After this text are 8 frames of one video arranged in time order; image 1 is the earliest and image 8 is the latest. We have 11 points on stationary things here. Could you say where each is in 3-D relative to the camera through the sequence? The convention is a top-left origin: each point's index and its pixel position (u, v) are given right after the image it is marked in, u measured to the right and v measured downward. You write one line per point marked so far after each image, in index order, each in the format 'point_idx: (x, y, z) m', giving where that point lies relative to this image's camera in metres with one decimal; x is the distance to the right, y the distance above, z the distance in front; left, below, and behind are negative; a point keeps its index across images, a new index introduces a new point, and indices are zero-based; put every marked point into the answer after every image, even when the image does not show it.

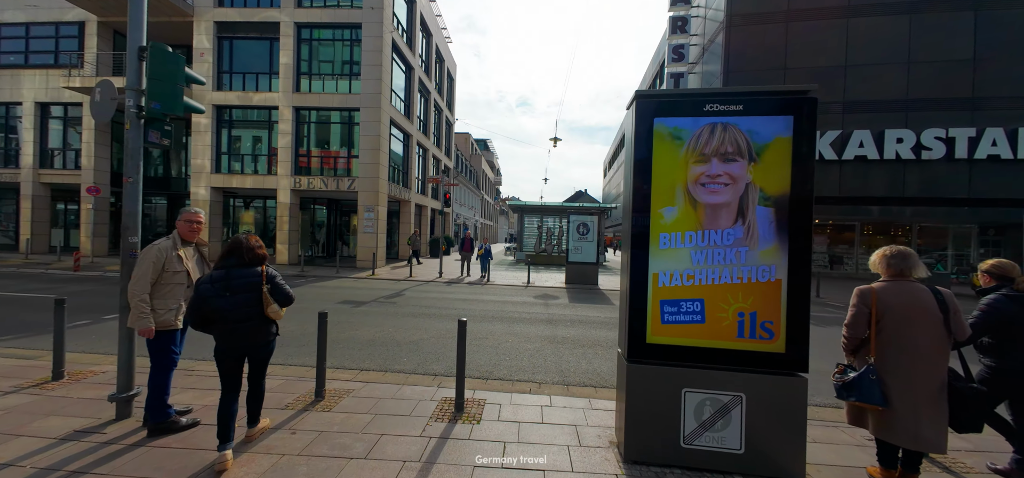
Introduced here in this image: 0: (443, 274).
0: (-3.3, -1.7, +15.7) m
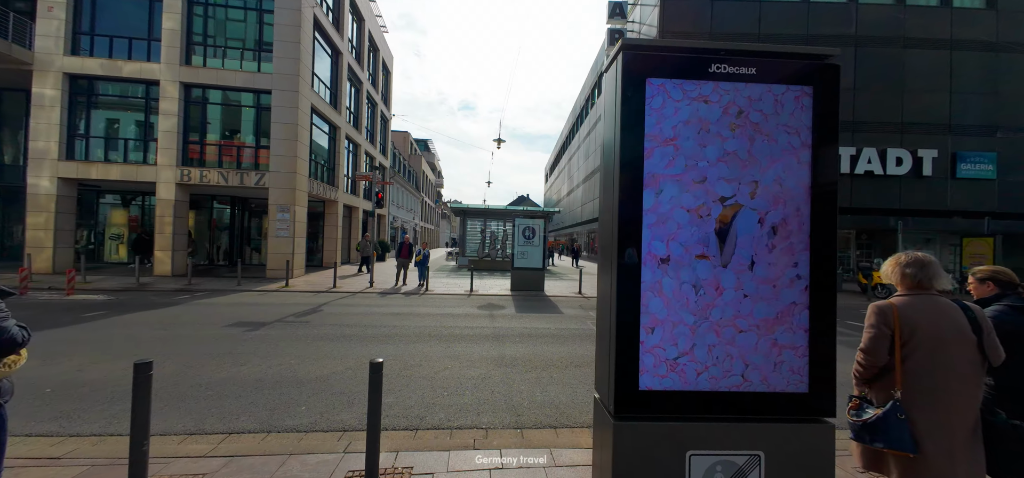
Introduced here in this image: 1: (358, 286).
0: (-5.8, -1.9, +14.0) m
1: (-6.2, -1.9, +13.2) m
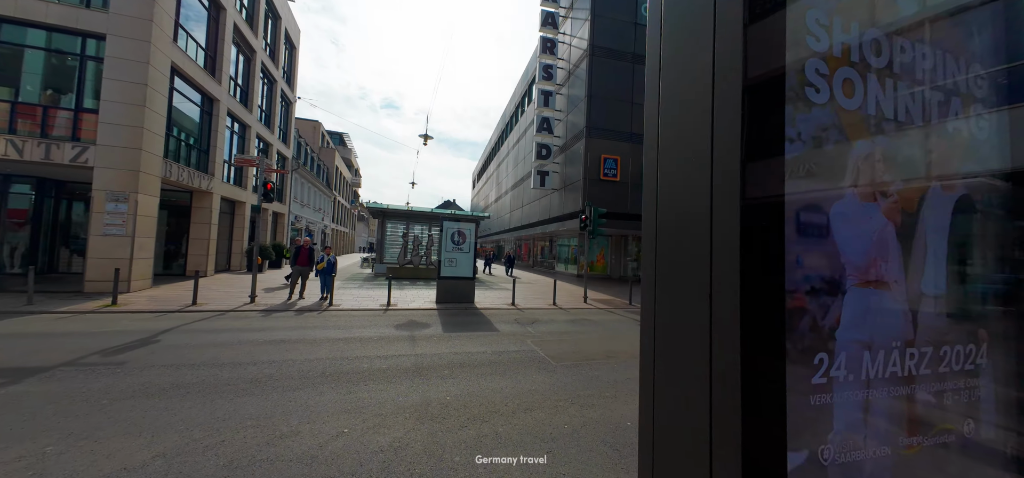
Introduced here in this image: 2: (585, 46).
0: (-8.4, -2.0, +11.0) m
1: (-8.6, -1.9, +10.1) m
2: (+4.4, +11.5, +19.7) m
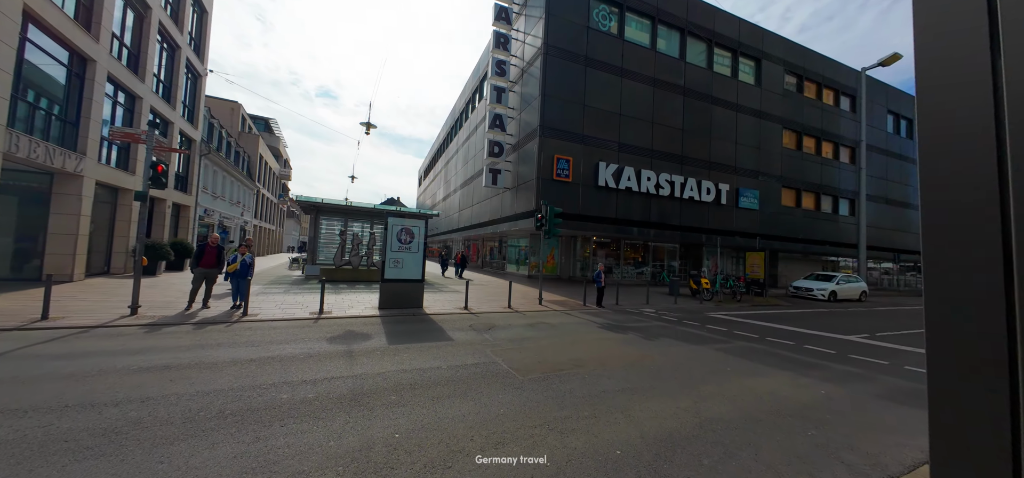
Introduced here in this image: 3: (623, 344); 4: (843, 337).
0: (-9.7, -1.8, +8.8) m
1: (-9.8, -1.8, +7.9) m
2: (+1.6, +11.5, +19.5) m
3: (+2.5, -2.3, +7.4) m
4: (+9.7, -2.9, +9.8) m
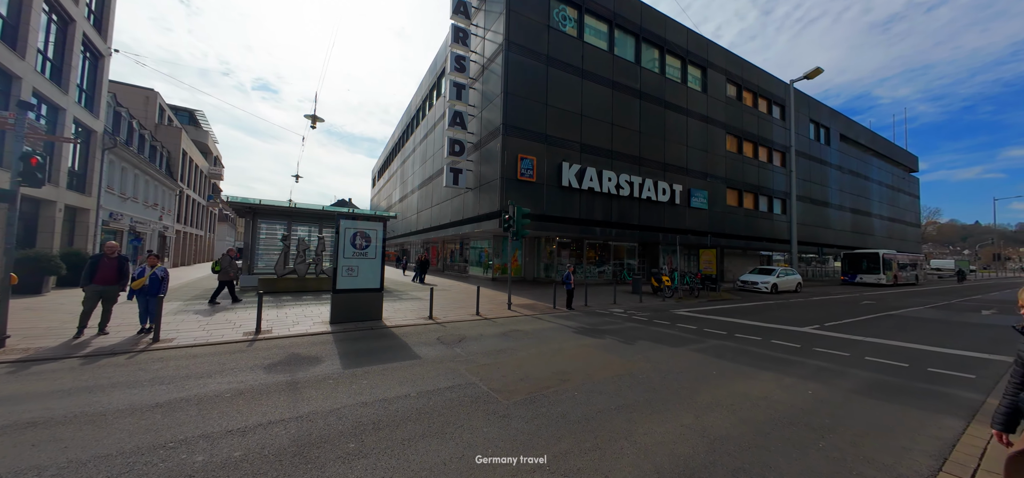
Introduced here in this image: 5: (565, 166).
0: (-10.4, -2.1, +6.9) m
1: (-10.3, -2.1, +6.0) m
2: (-0.7, +11.4, +19.0) m
3: (+1.9, -2.4, +7.1) m
4: (+8.8, -2.8, +10.3) m
5: (+3.1, +4.3, +19.5) m
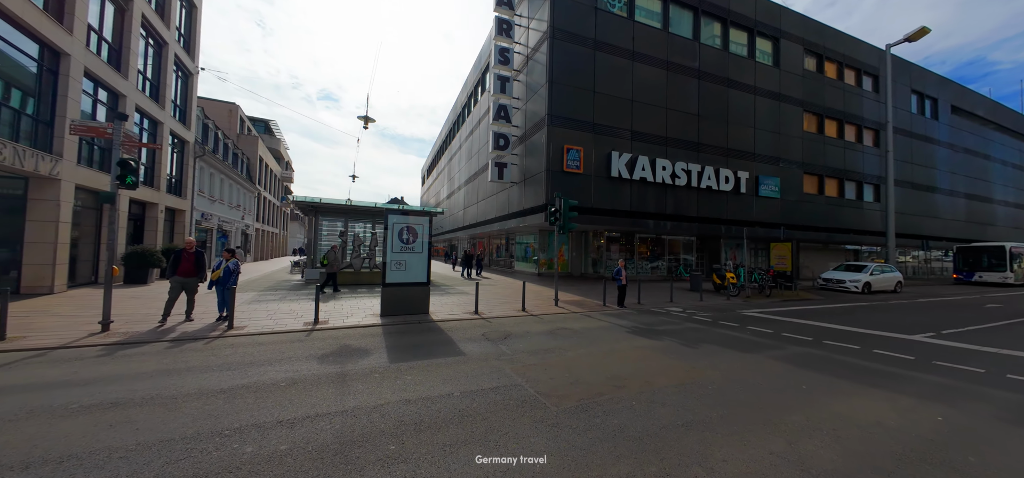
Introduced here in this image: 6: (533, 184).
0: (-9.3, -2.0, +7.9) m
1: (-9.4, -2.0, +7.0) m
2: (+1.8, +11.7, +18.3) m
3: (+2.9, -2.2, +6.4) m
4: (+10.1, -2.5, +8.6) m
5: (+5.7, +4.7, +18.4) m
6: (+1.2, +3.2, +19.0) m
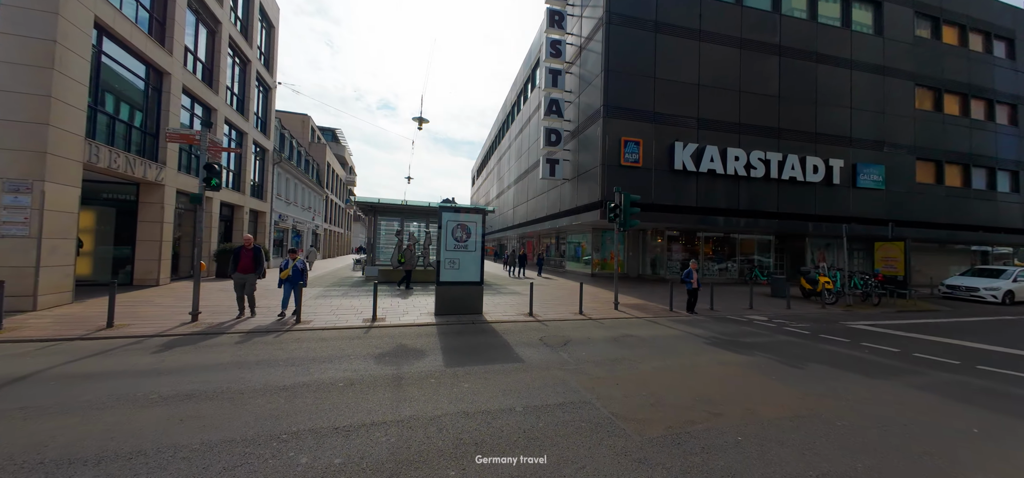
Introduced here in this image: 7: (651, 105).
0: (-7.9, -1.9, +8.6) m
1: (-8.1, -1.9, +7.7) m
2: (+4.6, +11.8, +17.3) m
3: (+3.9, -2.1, +5.3) m
4: (+11.4, -2.5, +6.5) m
5: (+8.4, +4.7, +16.9) m
6: (+4.1, +3.2, +18.1) m
7: (+7.1, +6.9, +17.0) m
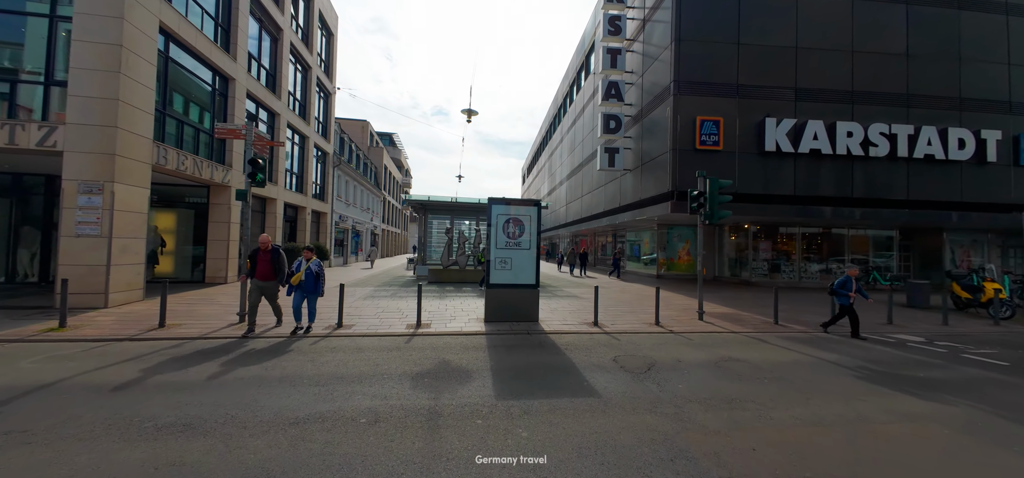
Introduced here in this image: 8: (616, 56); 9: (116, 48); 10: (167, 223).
0: (-6.5, -1.9, +8.4) m
1: (-6.8, -1.9, +7.5) m
2: (+7.1, +11.9, +15.1) m
3: (+4.8, -2.0, +3.4) m
4: (+12.4, -2.3, +3.4) m
5: (+10.9, +4.9, +14.1) m
6: (+6.8, +3.4, +15.9) m
7: (+9.6, +7.0, +14.4) m
8: (+5.6, +9.9, +17.8) m
9: (-10.8, +5.1, +9.1) m
10: (-13.1, +0.6, +12.6) m
